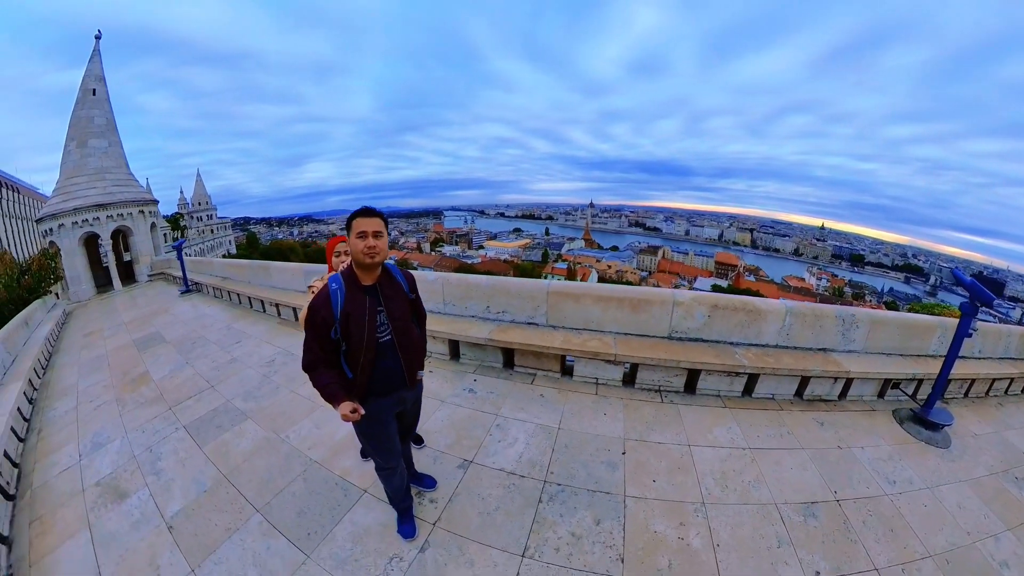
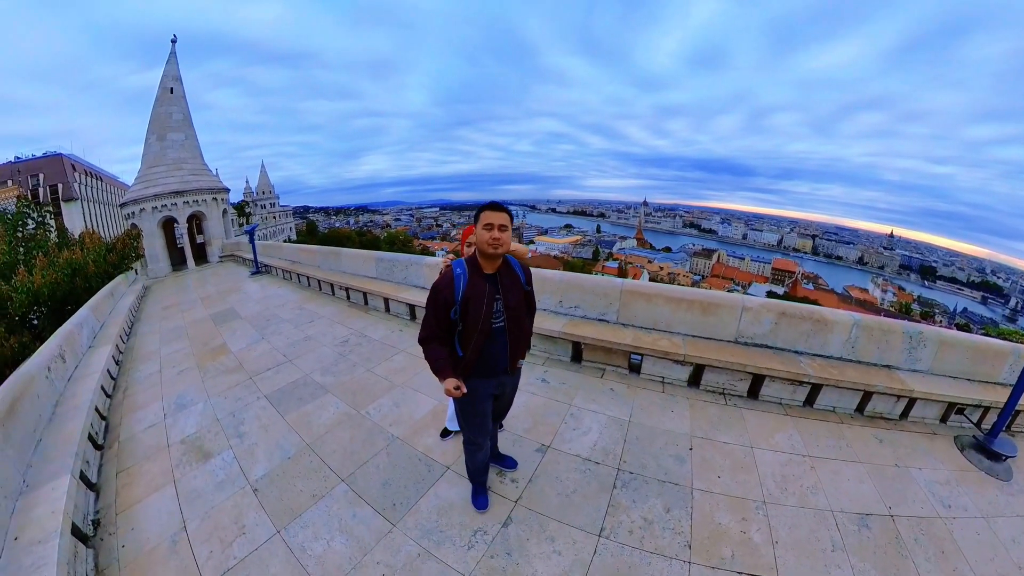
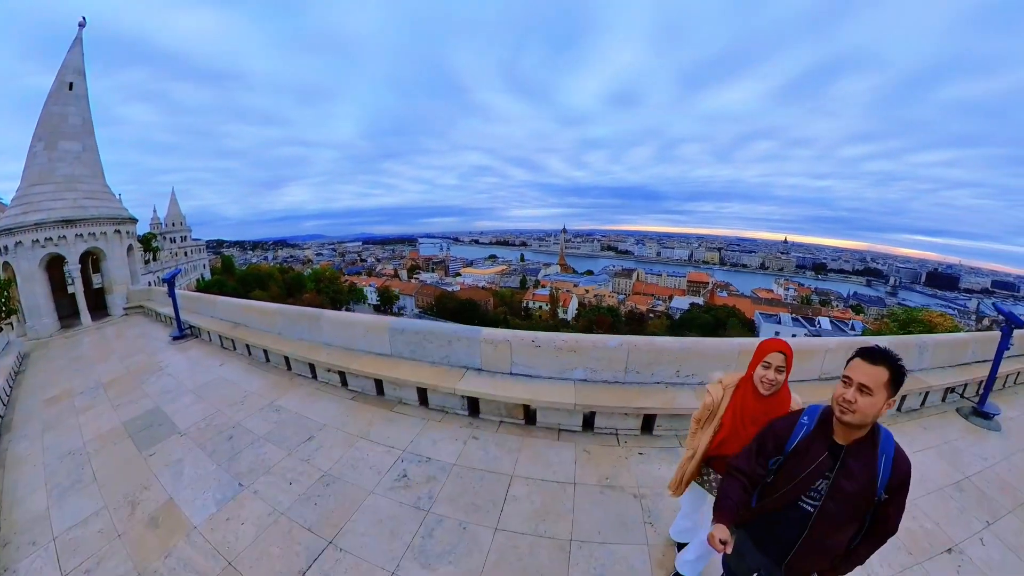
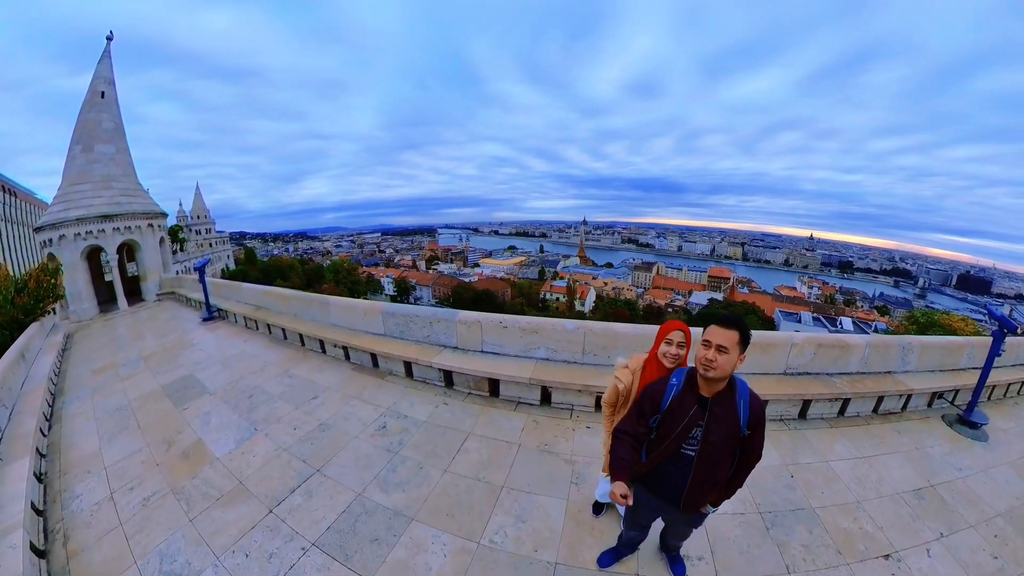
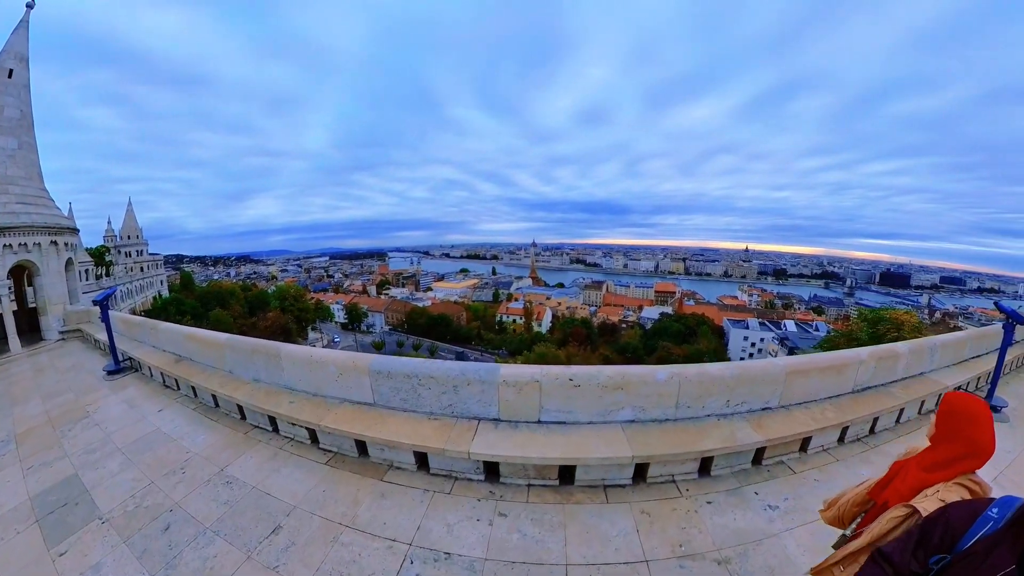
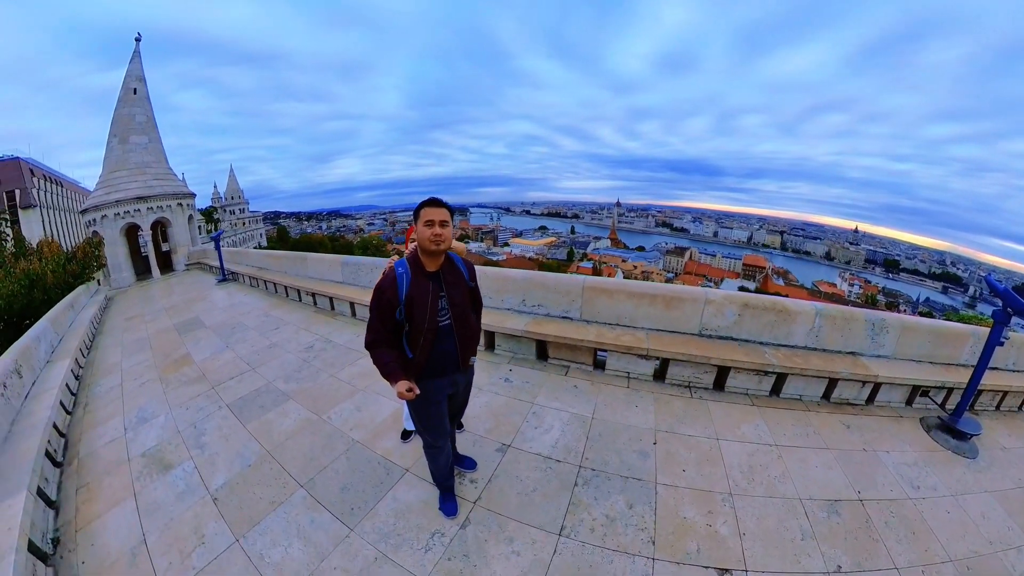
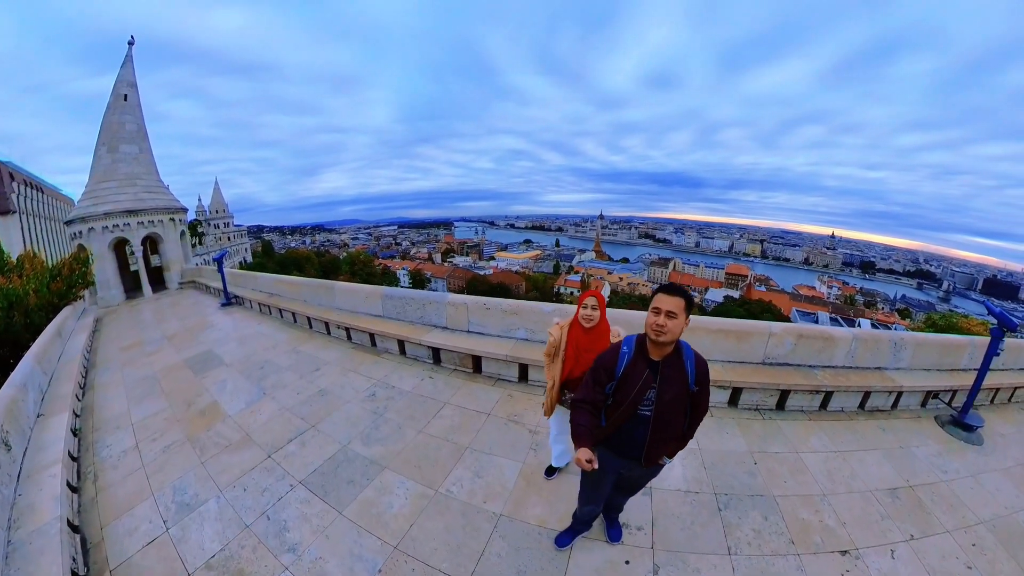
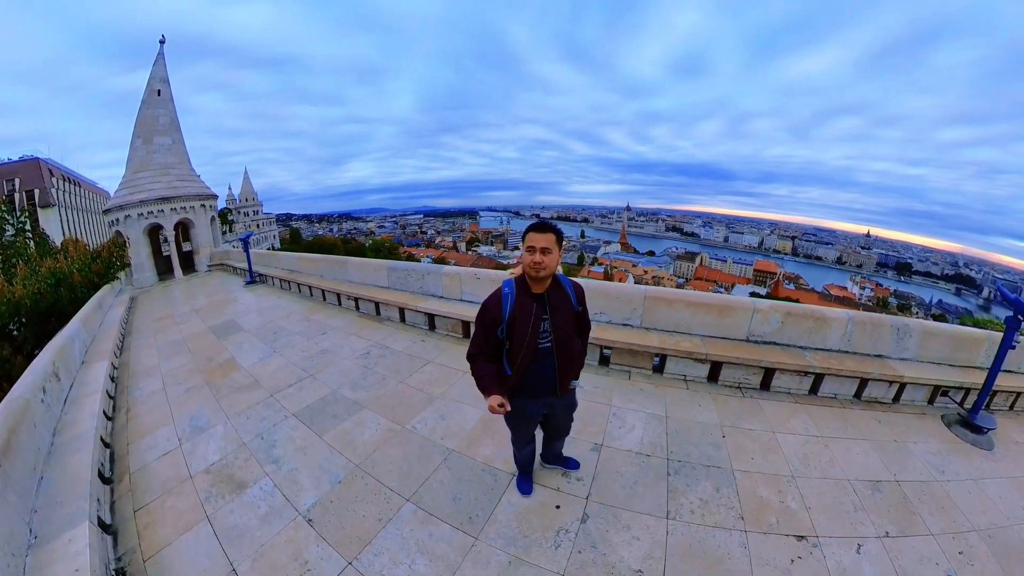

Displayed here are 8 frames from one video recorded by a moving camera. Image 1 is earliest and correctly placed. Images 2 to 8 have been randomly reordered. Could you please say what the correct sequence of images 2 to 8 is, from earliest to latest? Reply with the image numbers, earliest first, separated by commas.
6, 2, 8, 7, 4, 3, 5
